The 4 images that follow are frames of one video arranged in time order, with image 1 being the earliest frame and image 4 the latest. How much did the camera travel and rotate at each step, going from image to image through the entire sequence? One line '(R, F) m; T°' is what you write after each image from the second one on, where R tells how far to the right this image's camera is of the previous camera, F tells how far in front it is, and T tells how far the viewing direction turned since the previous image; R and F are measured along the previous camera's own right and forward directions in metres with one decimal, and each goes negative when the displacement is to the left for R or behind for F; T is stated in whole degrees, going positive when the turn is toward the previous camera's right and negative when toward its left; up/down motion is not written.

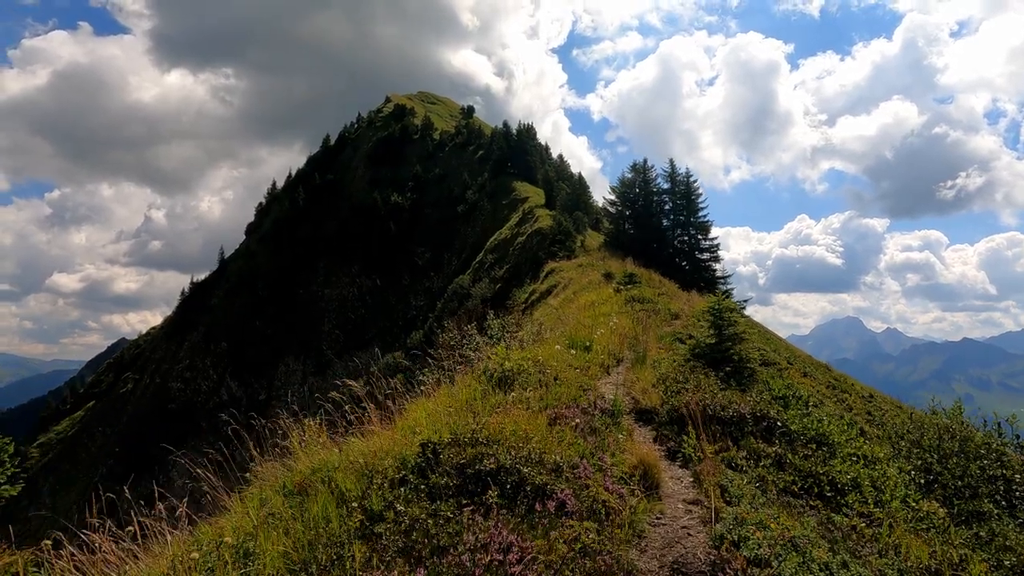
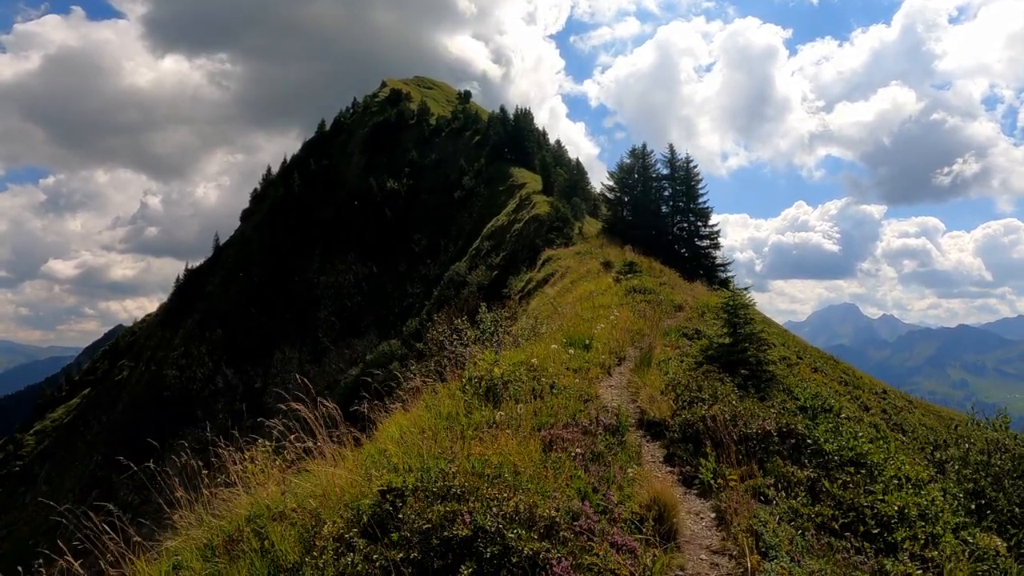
(+0.1, +1.2) m; 0°
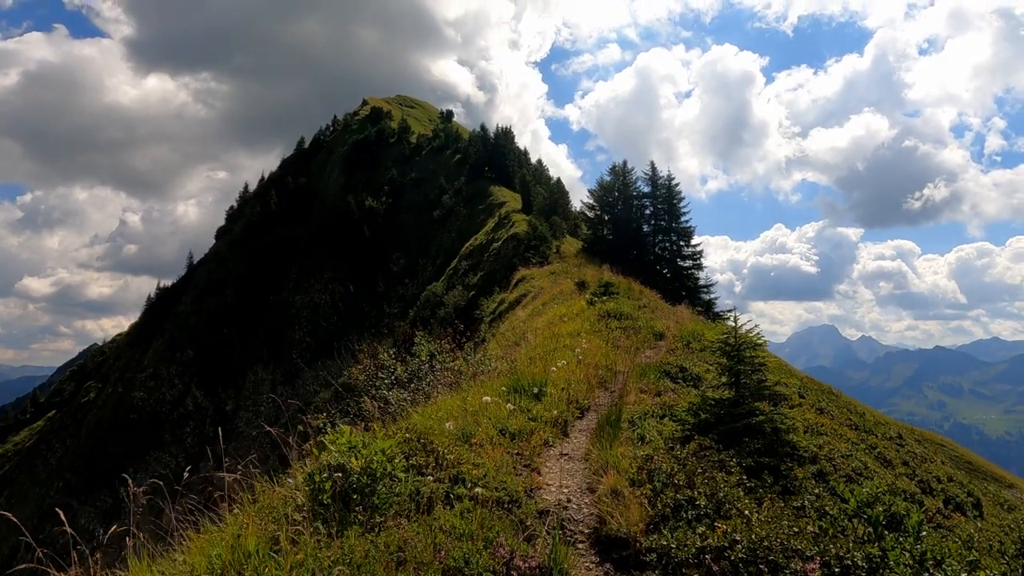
(+1.0, +3.0) m; +2°
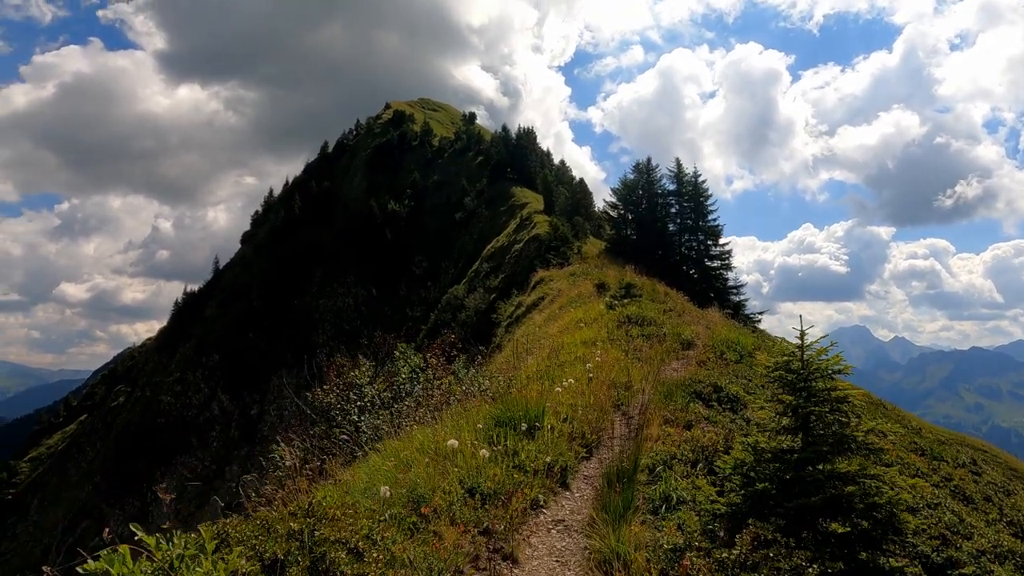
(+0.5, +2.1) m; -2°
